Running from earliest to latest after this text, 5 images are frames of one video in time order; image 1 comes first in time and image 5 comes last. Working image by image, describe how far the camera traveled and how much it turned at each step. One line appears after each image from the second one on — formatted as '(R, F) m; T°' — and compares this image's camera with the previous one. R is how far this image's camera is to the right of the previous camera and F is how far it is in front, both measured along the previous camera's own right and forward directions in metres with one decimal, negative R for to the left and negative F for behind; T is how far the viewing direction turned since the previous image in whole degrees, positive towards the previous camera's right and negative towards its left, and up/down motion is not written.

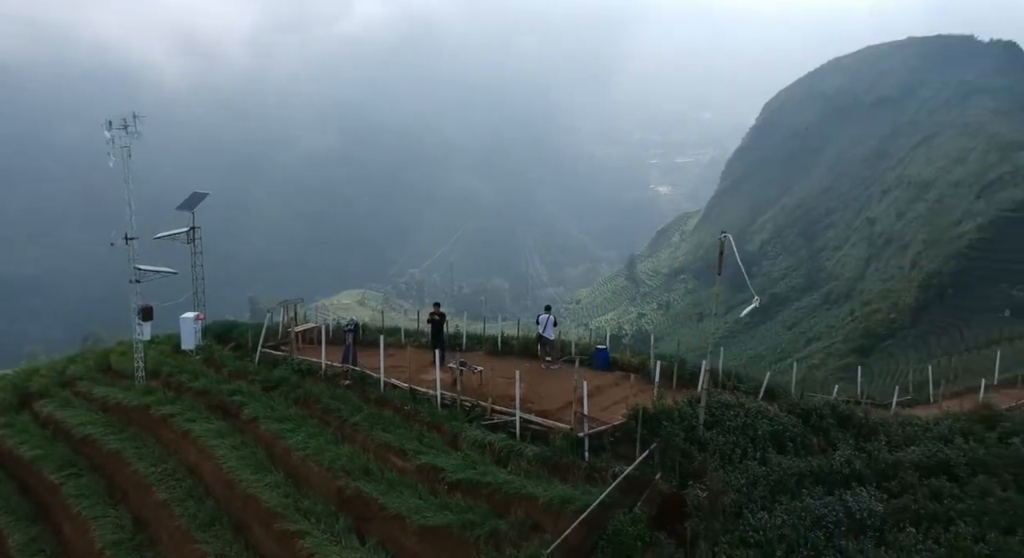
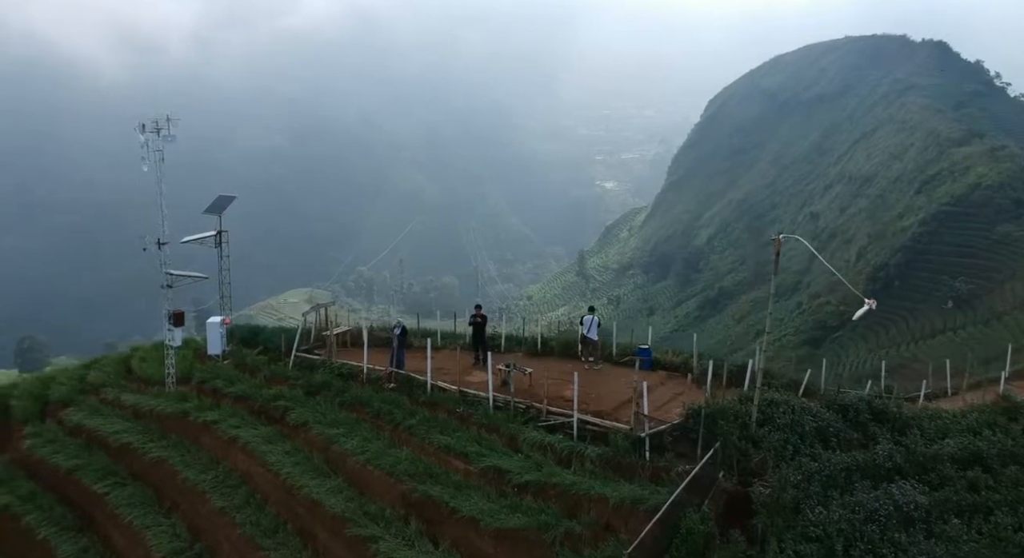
(-0.8, 0.0) m; 0°
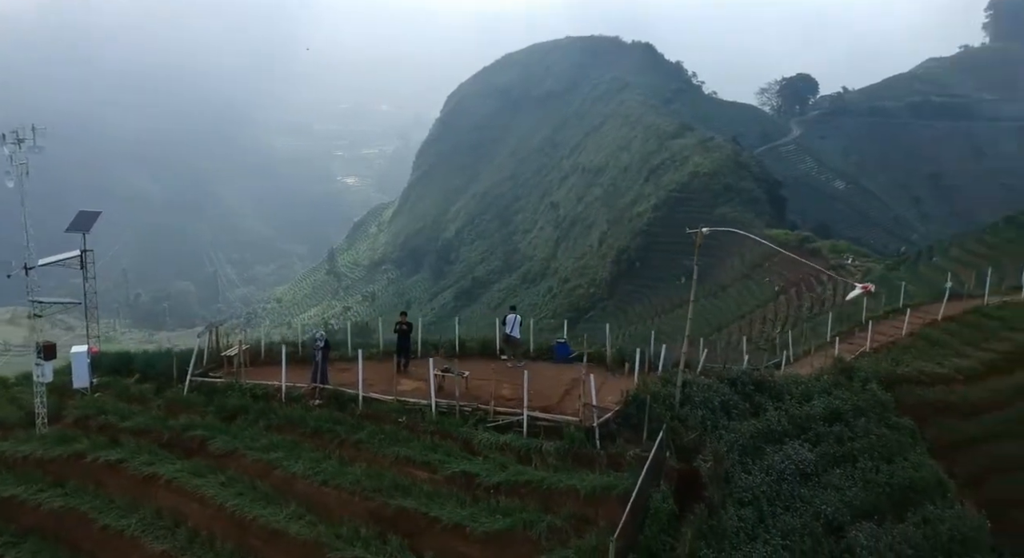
(-1.3, 0.0) m; +13°
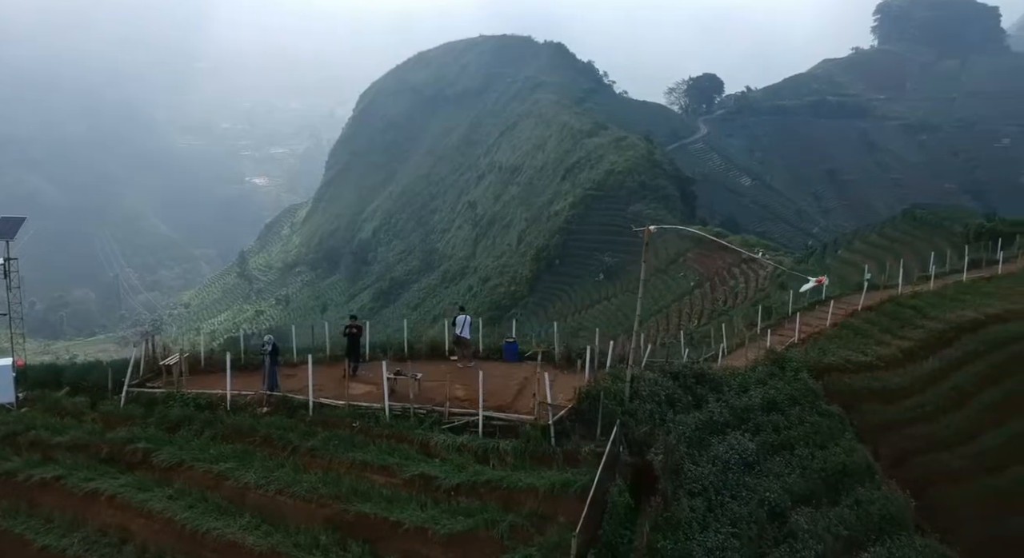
(-0.2, -0.1) m; +5°
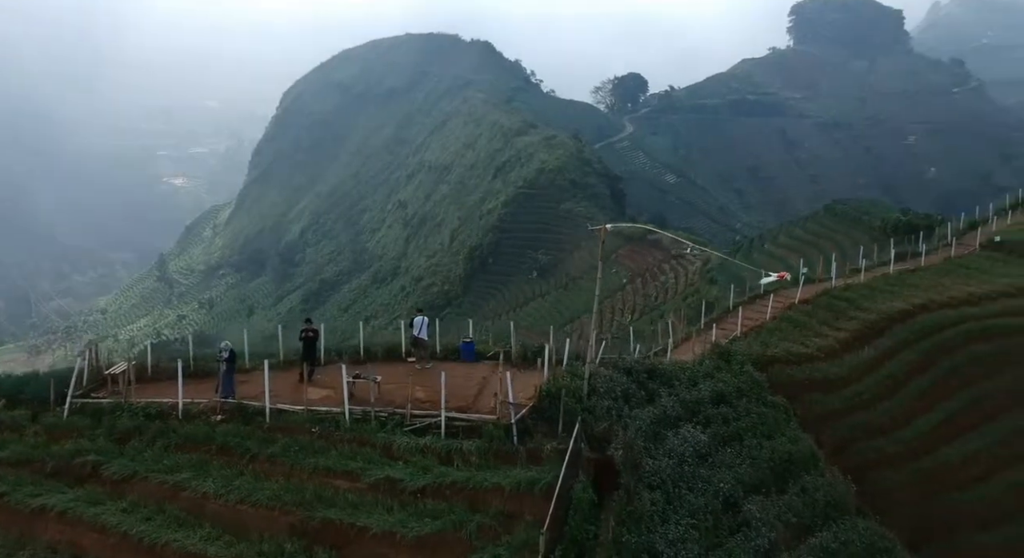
(-0.2, -0.1) m; +4°
